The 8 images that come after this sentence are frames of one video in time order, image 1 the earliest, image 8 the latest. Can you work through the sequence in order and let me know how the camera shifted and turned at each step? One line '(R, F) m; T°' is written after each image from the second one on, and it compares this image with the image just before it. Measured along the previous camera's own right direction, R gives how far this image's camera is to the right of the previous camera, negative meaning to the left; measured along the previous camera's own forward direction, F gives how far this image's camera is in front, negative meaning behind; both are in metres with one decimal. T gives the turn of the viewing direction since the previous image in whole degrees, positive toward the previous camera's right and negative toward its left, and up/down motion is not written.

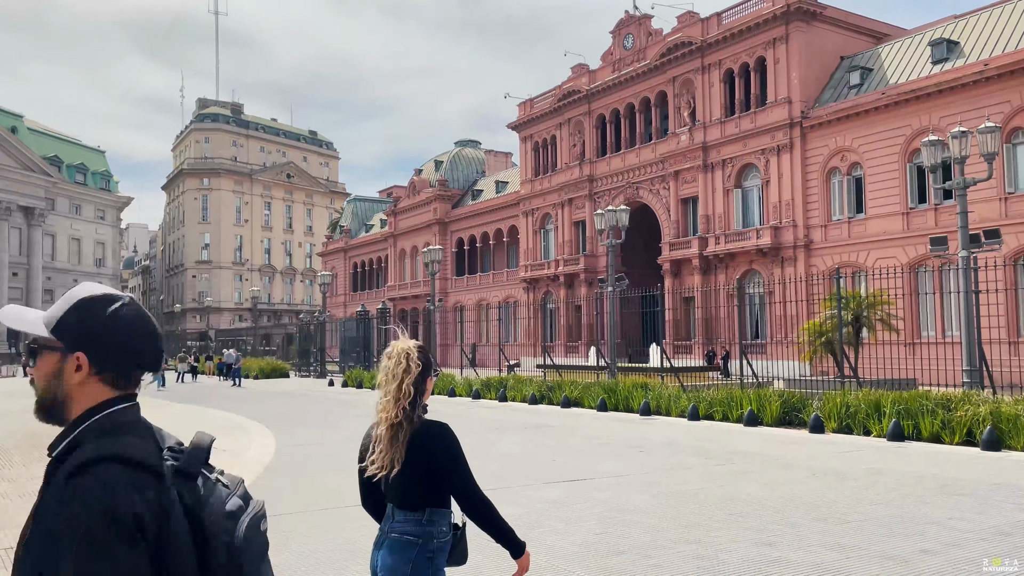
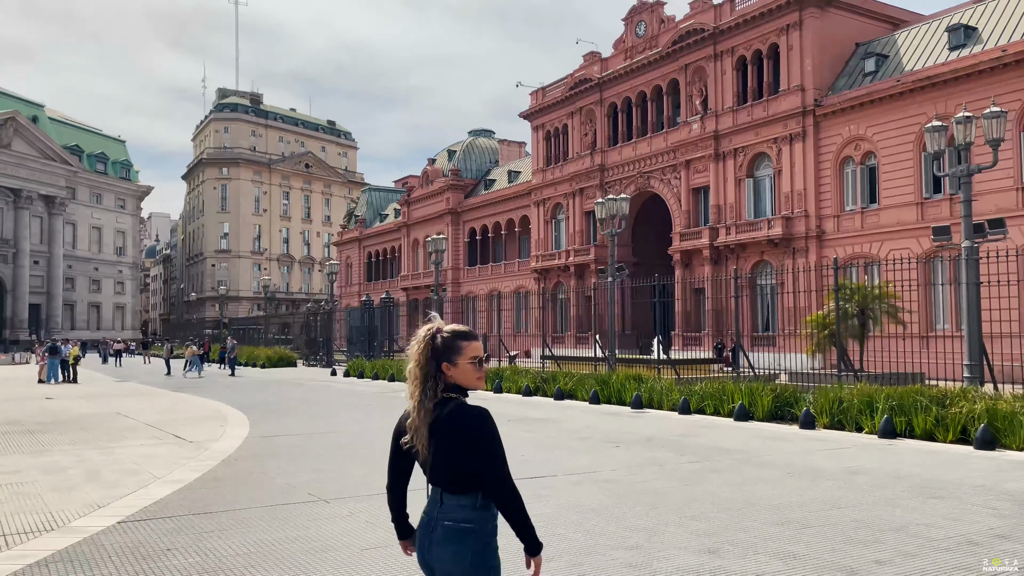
(+0.6, +0.3) m; -1°
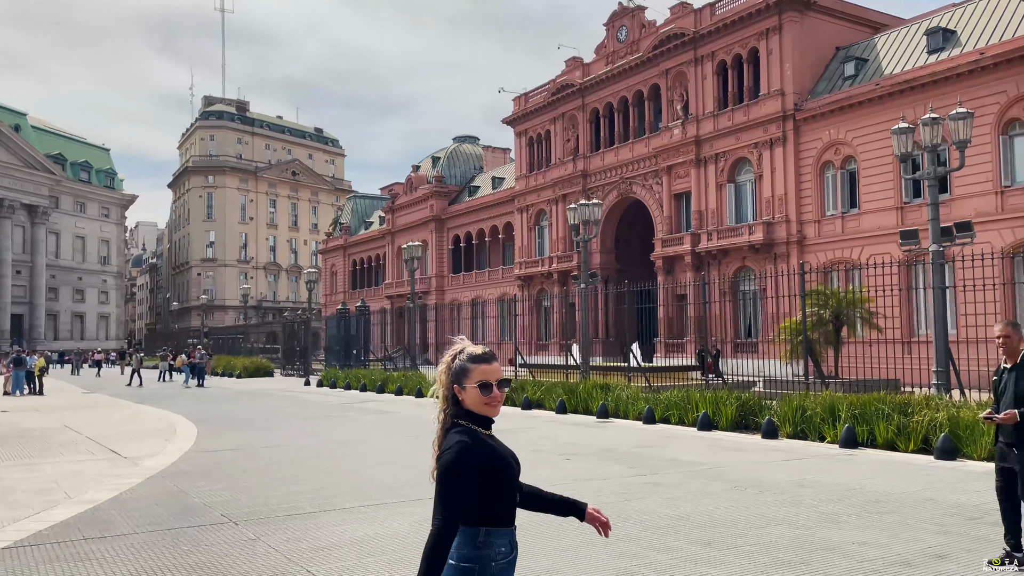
(+0.5, +0.3) m; +1°
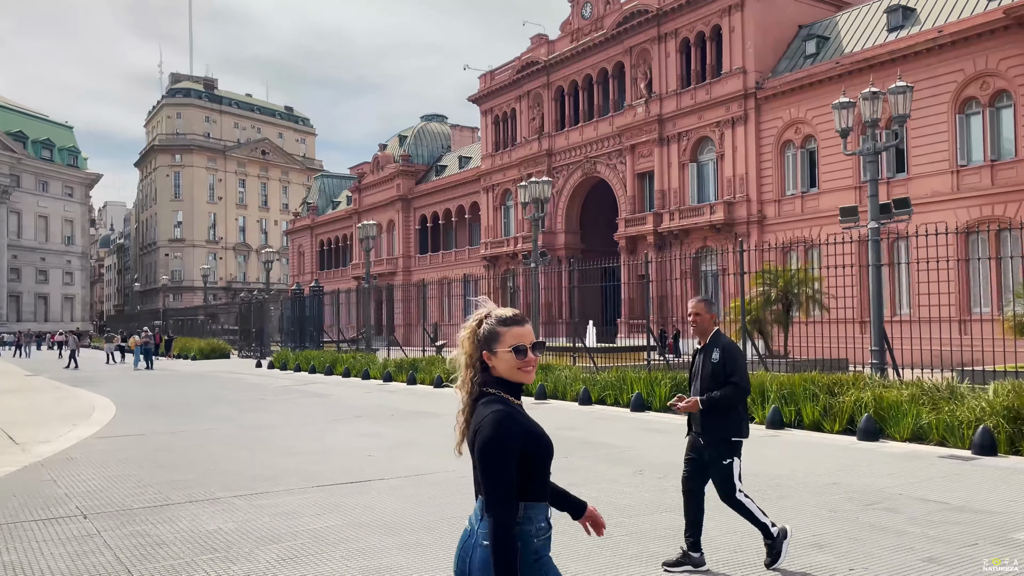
(+0.7, +0.4) m; +2°
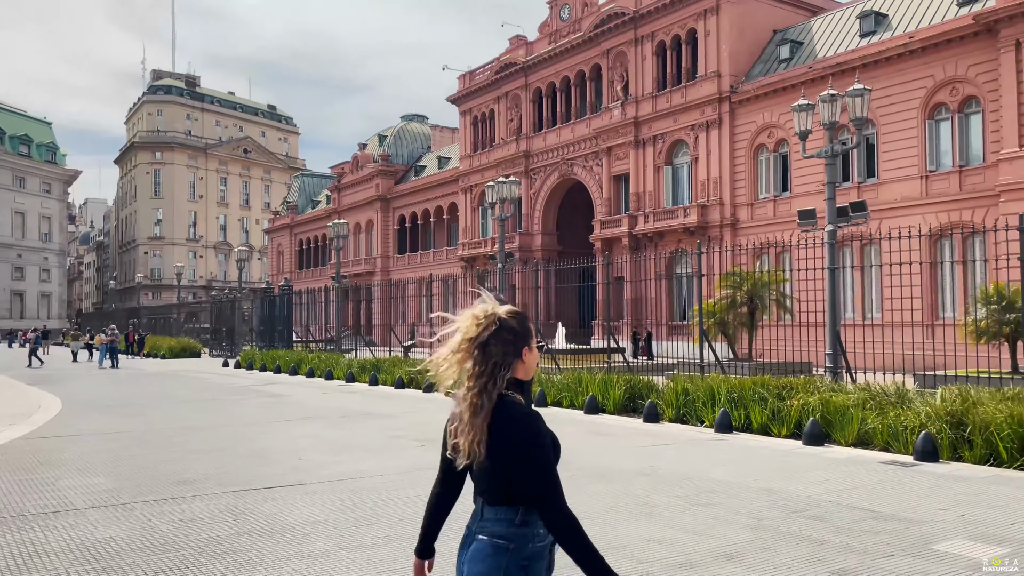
(+0.5, +0.1) m; +1°
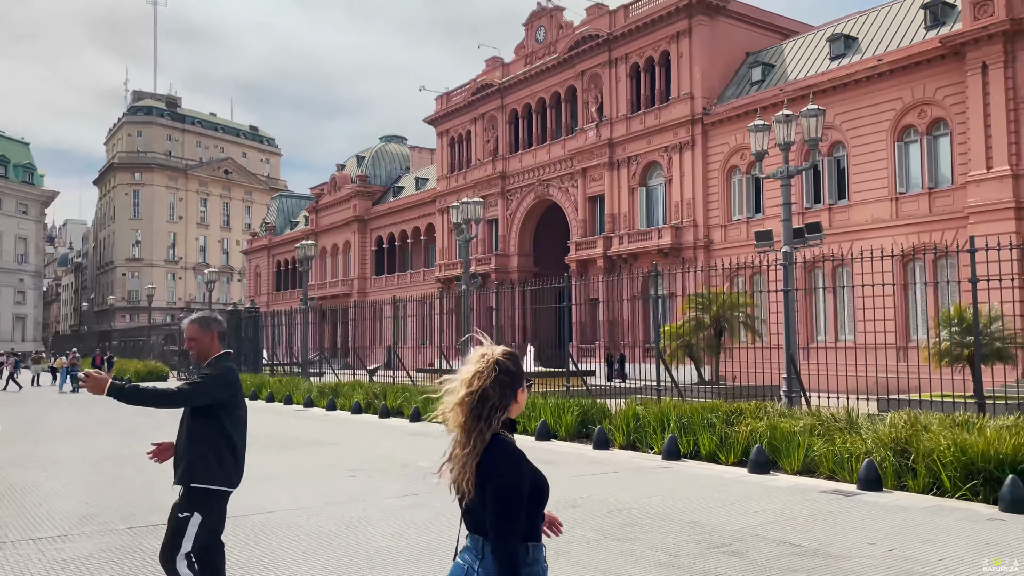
(+0.5, +0.3) m; +1°
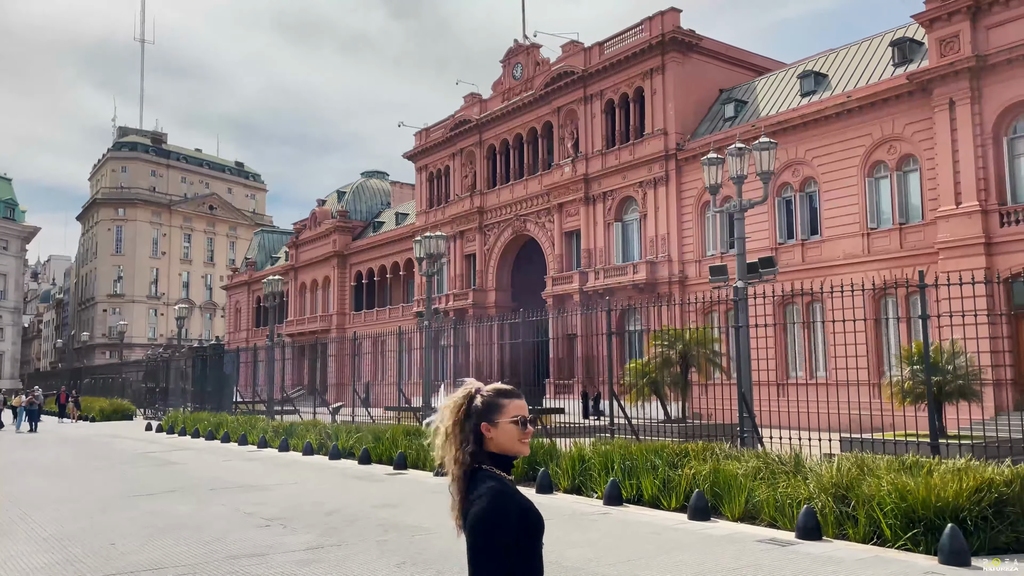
(+0.6, +0.3) m; +1°
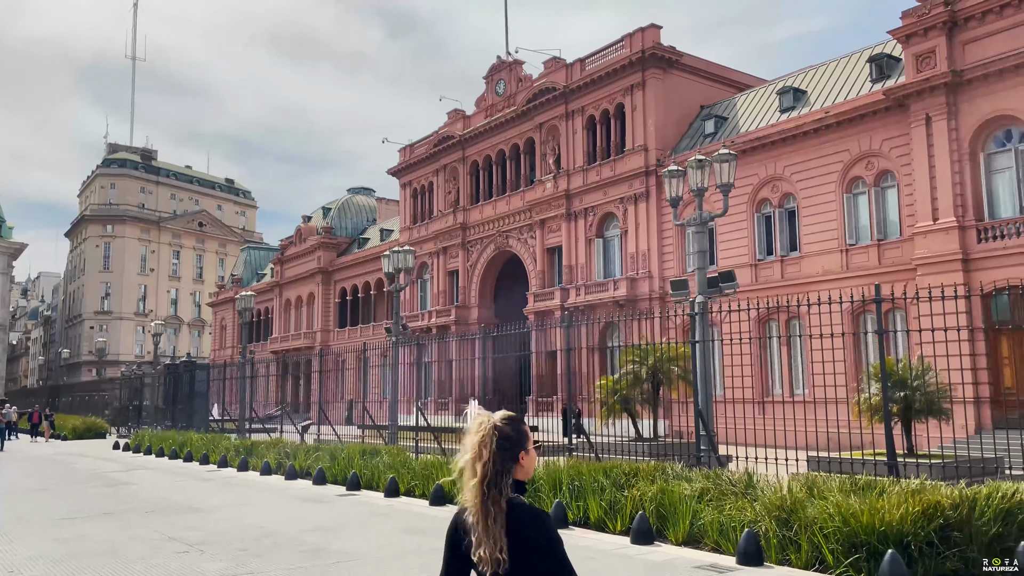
(+0.6, +0.3) m; 0°
